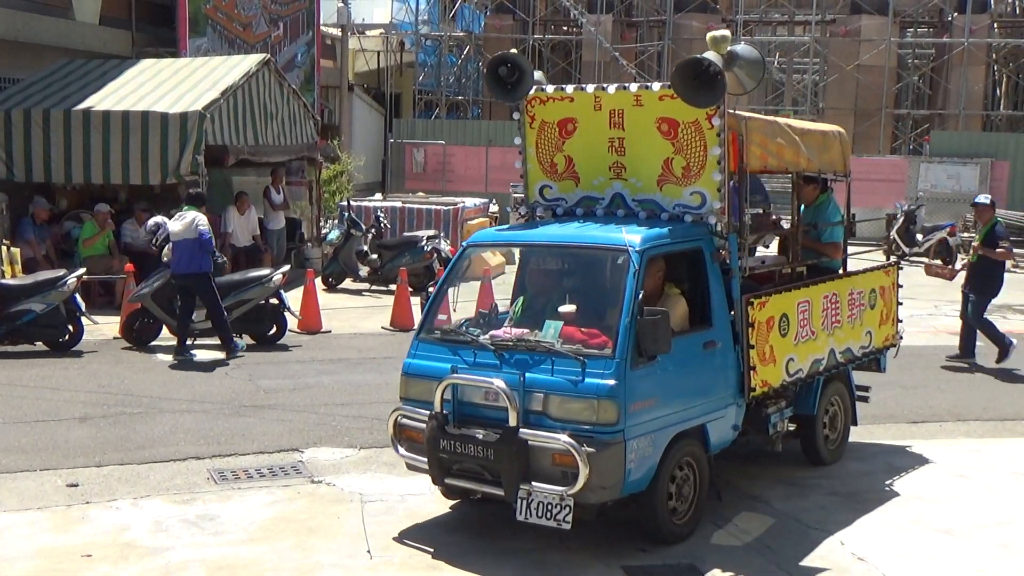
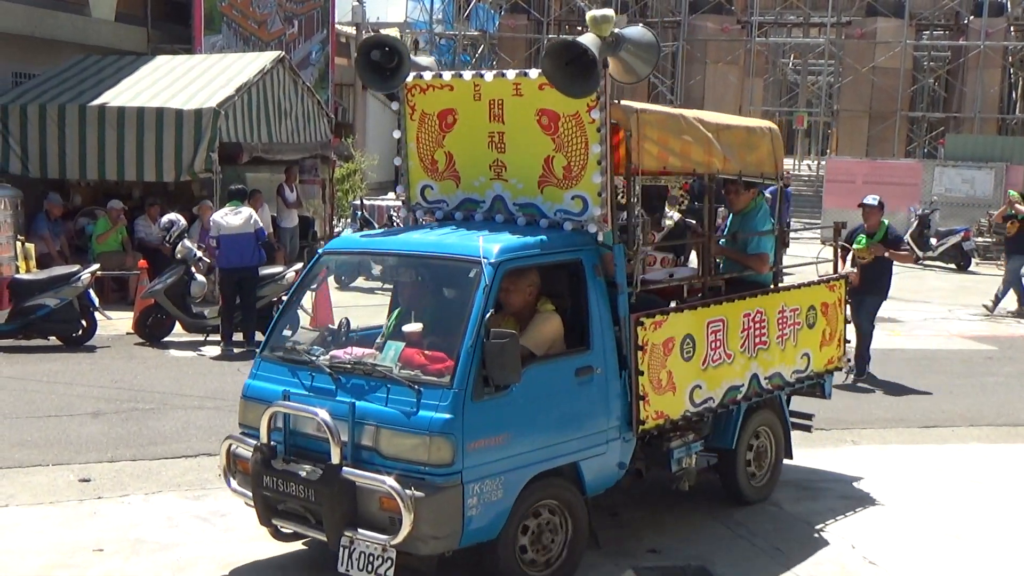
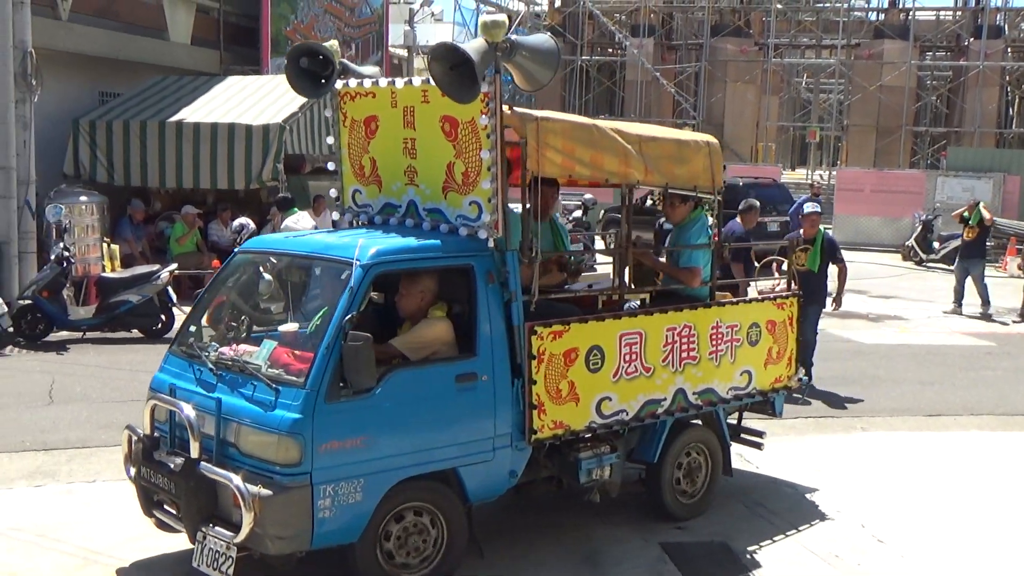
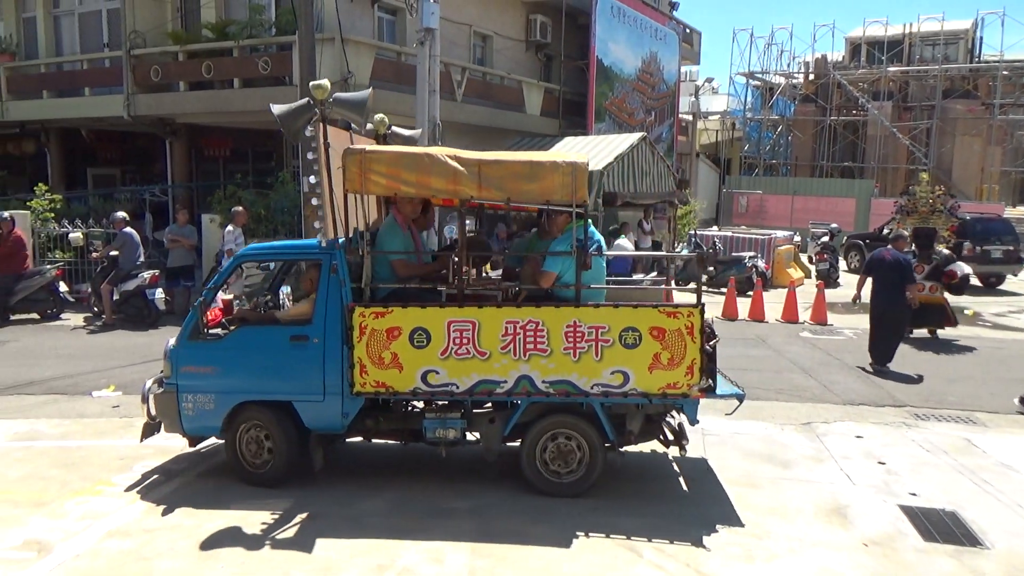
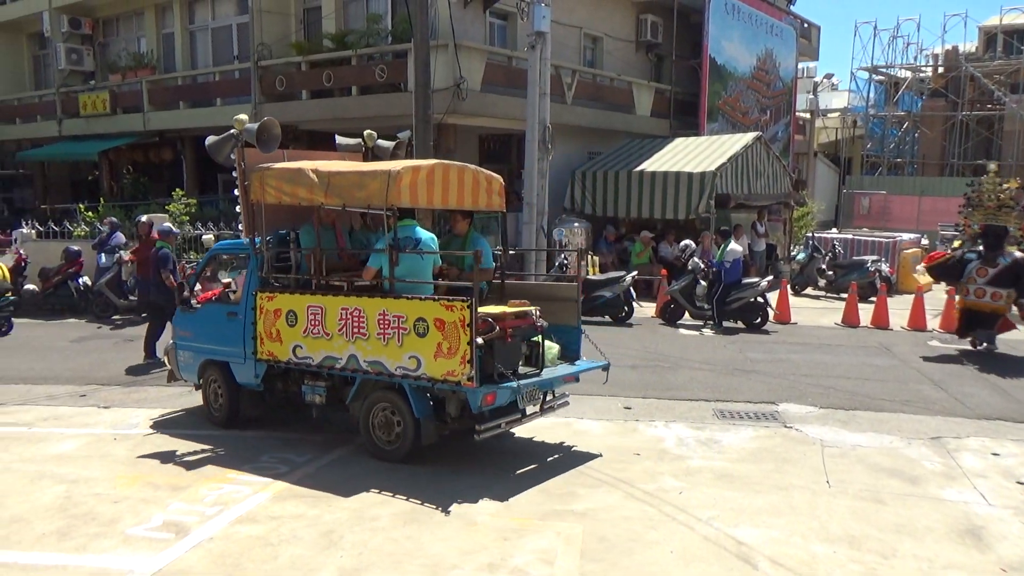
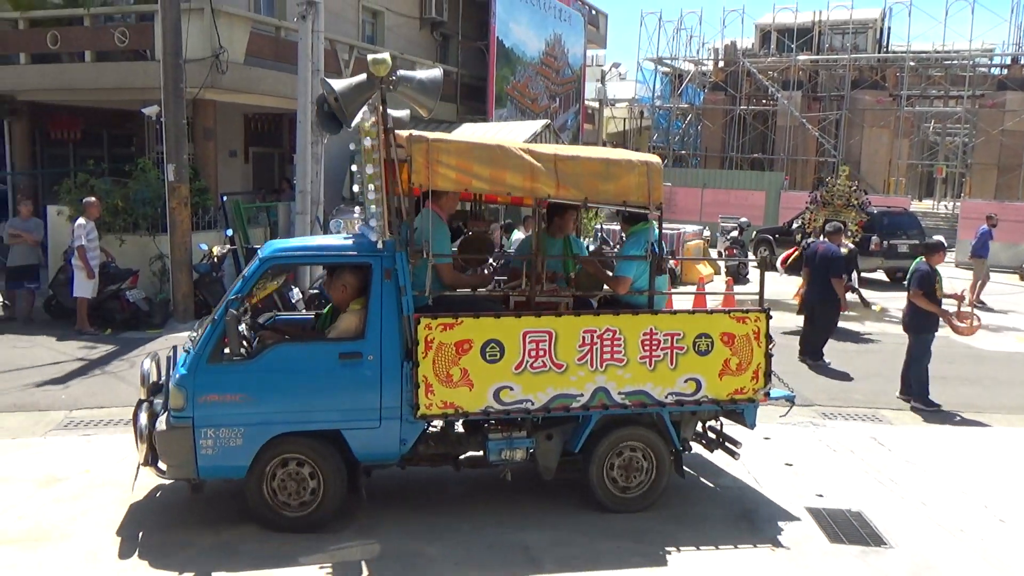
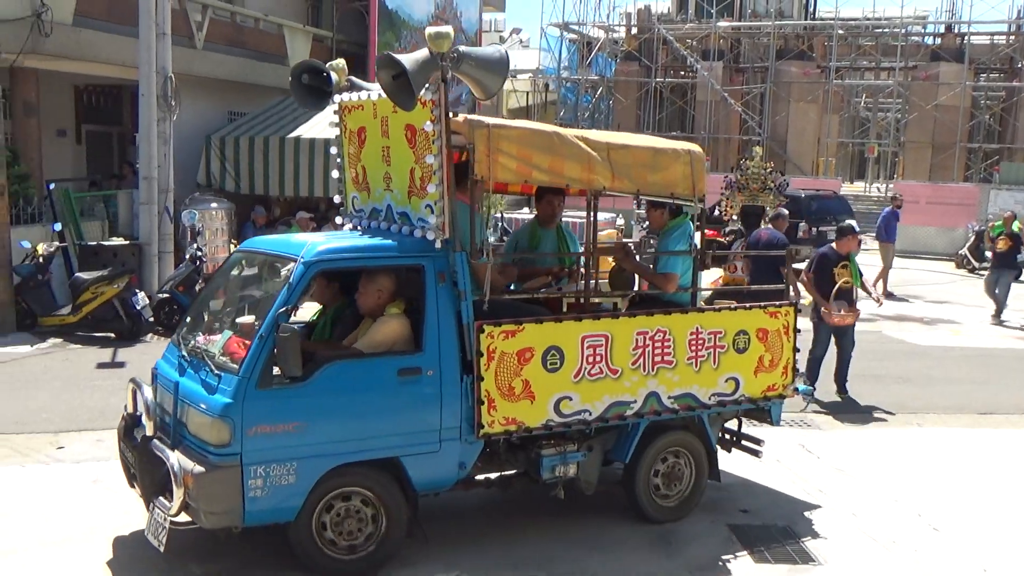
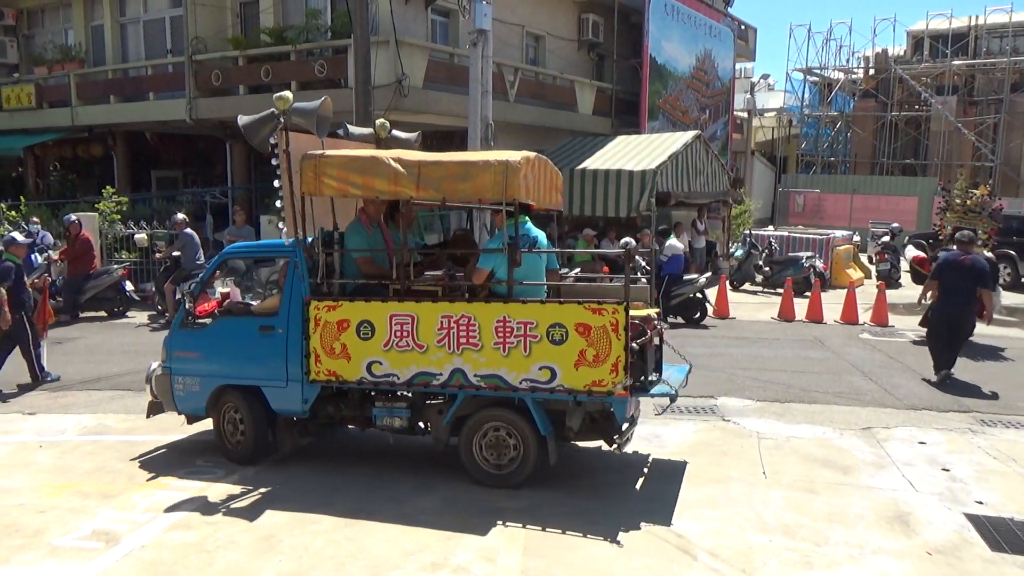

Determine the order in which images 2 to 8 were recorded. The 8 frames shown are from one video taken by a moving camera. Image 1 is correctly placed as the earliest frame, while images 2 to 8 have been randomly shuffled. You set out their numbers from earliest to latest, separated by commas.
2, 3, 7, 6, 4, 8, 5
